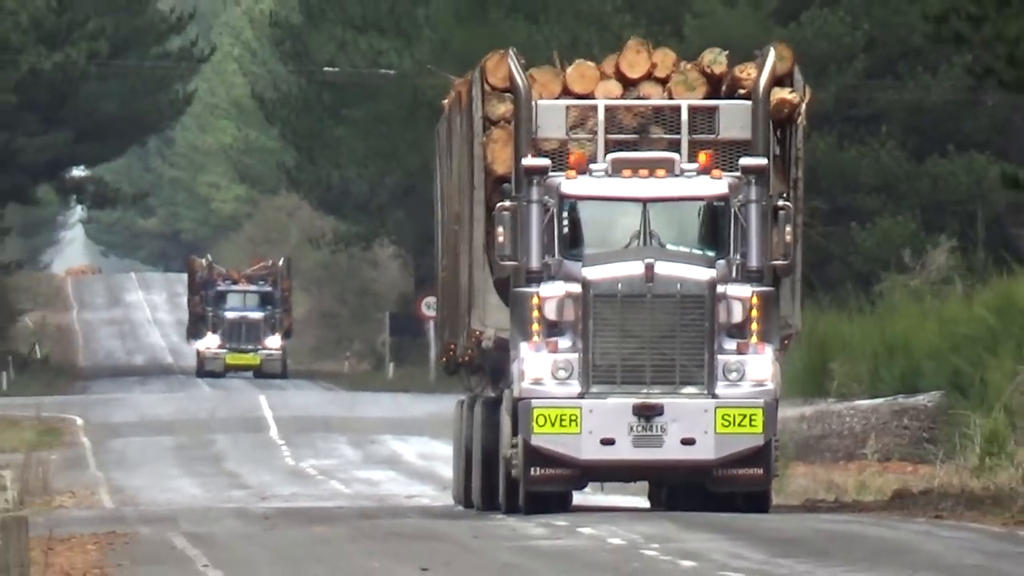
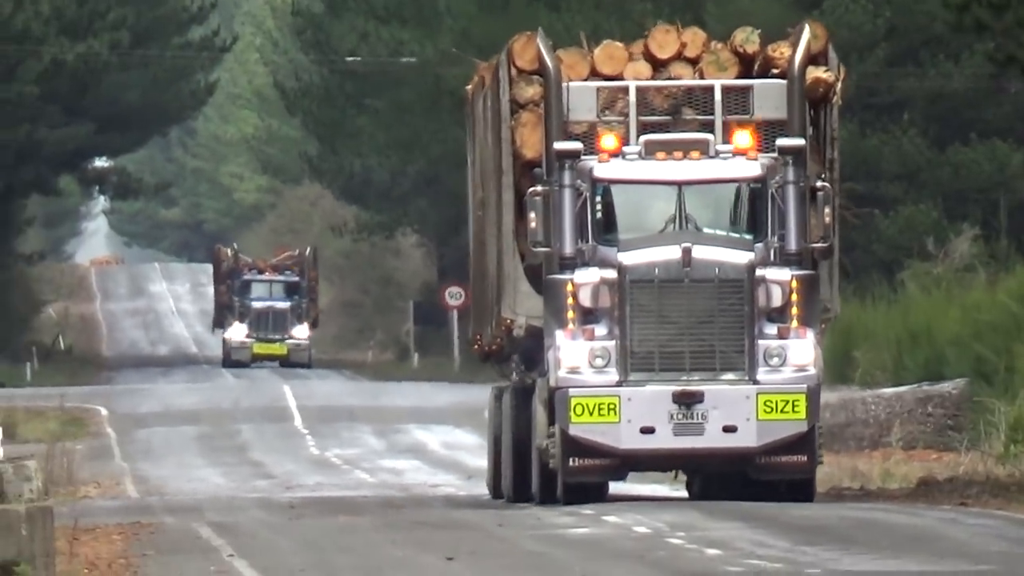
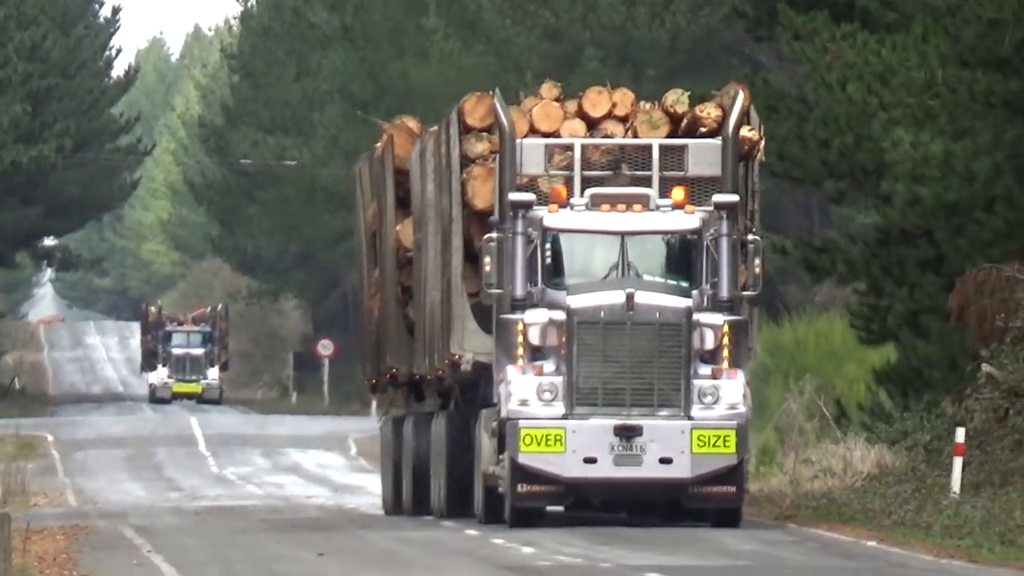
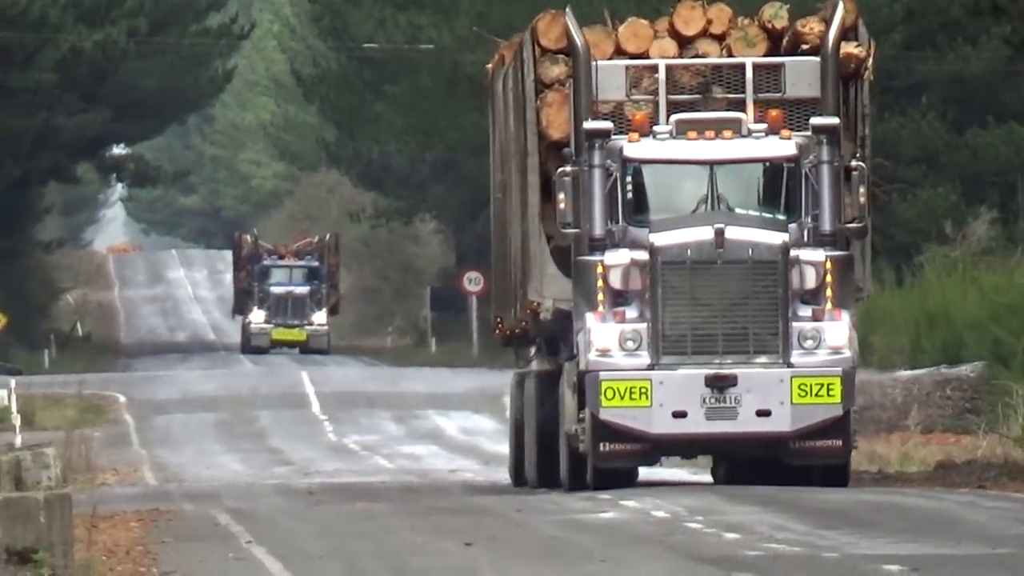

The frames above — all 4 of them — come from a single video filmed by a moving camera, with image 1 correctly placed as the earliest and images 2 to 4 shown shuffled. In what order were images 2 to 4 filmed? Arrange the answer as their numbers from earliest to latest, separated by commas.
2, 4, 3
